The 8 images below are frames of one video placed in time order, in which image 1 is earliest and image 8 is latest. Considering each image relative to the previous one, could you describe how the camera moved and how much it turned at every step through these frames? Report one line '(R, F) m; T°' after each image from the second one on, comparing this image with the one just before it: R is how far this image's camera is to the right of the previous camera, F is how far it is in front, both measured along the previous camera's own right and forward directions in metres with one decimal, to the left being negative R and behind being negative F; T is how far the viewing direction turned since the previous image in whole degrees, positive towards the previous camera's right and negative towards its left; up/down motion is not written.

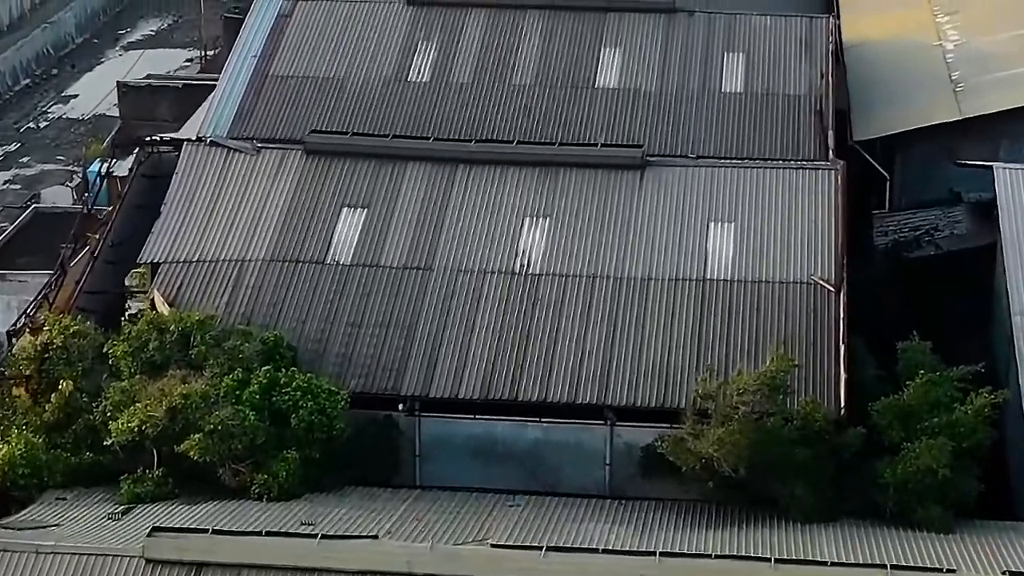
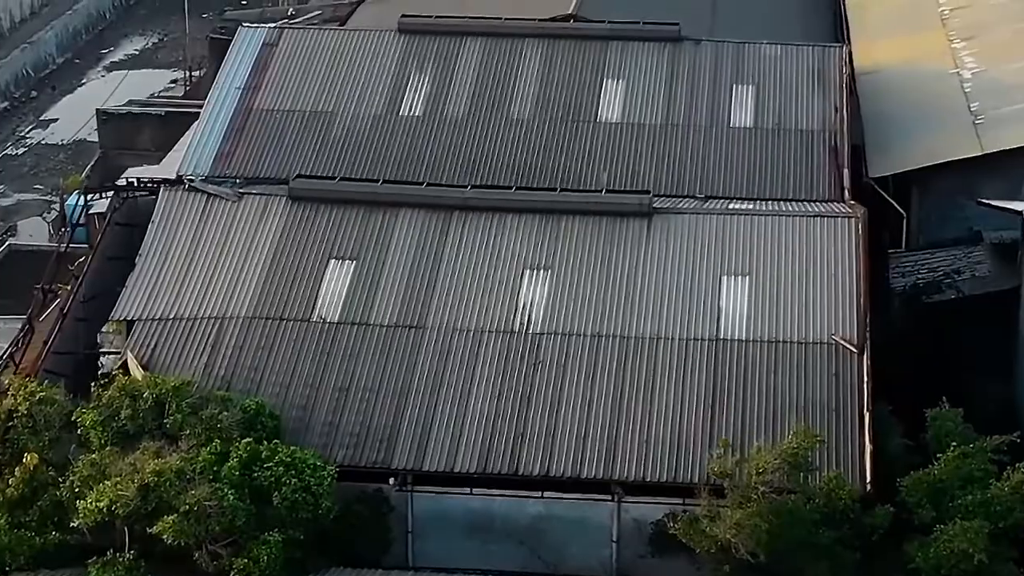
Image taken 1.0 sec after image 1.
(0.0, +1.3) m; 0°
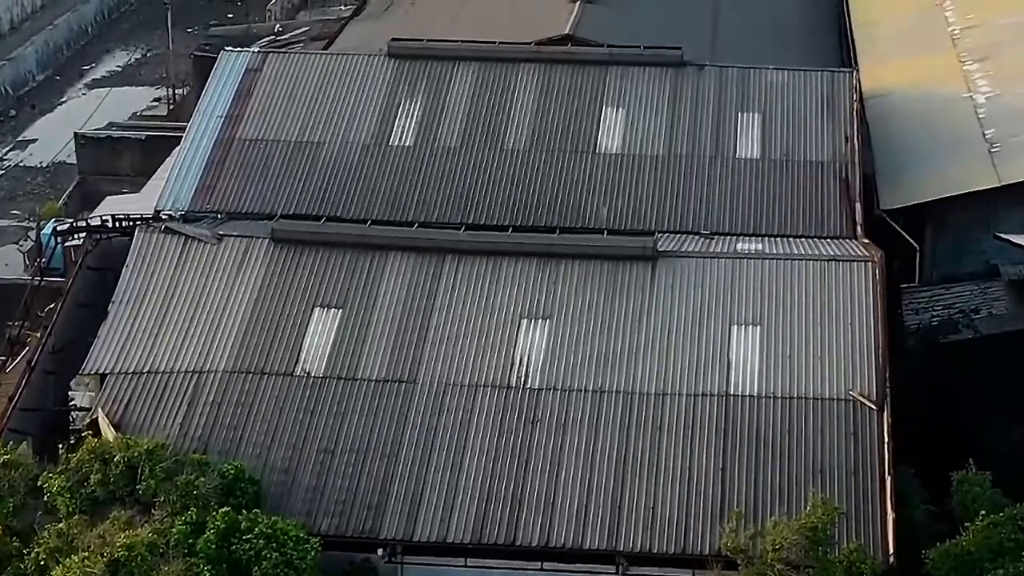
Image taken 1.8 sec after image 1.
(0.0, +1.2) m; 0°
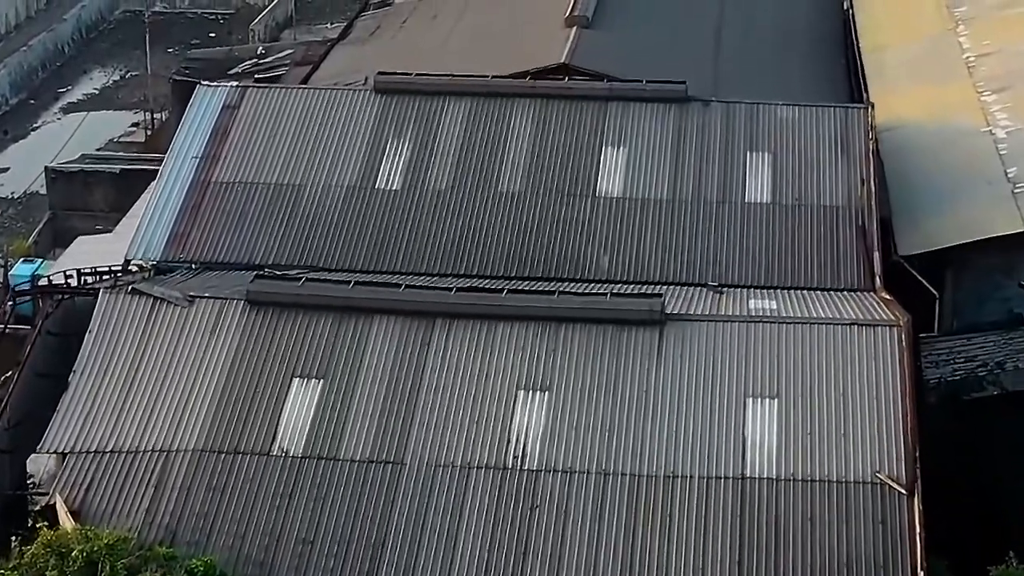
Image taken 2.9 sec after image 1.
(0.0, +1.5) m; 0°
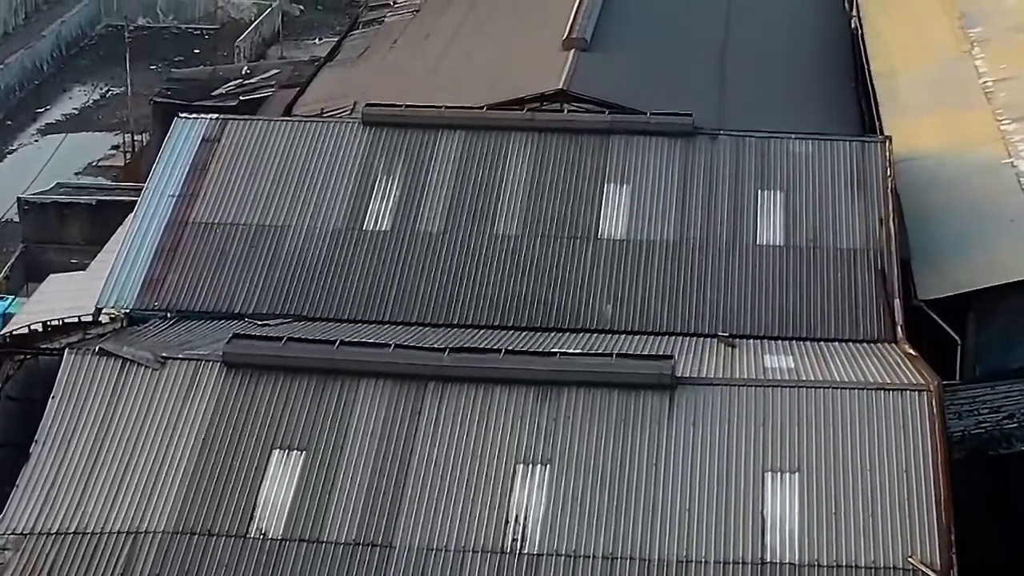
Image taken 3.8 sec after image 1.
(0.0, +1.3) m; 0°
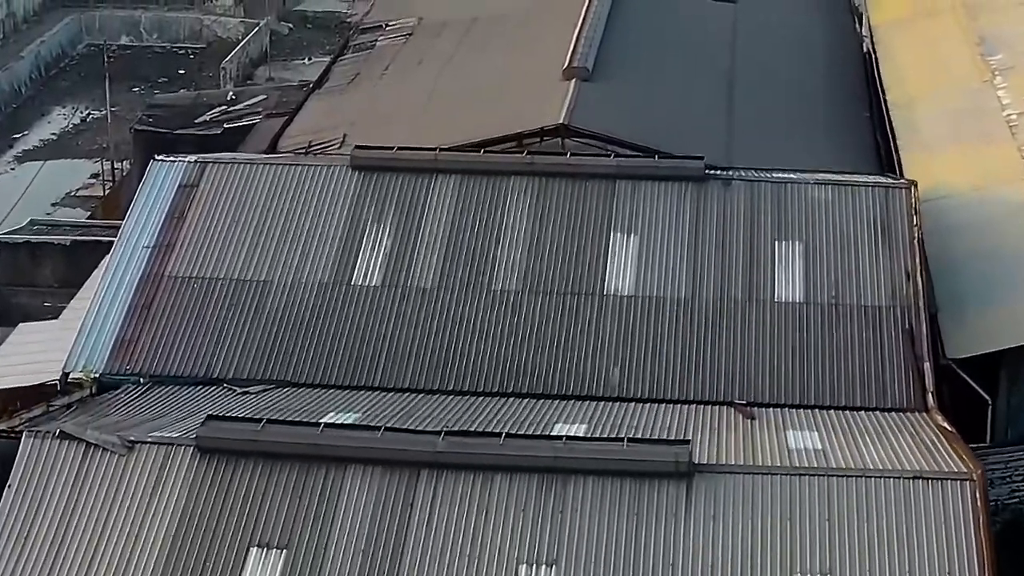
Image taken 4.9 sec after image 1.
(-0.1, +1.5) m; 0°
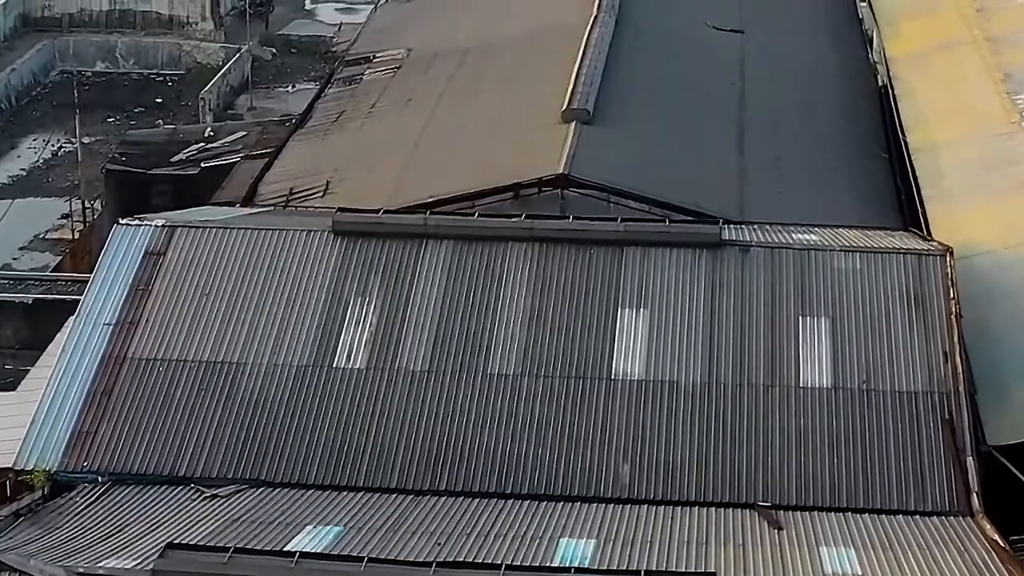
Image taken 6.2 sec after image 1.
(-0.1, +1.8) m; 0°
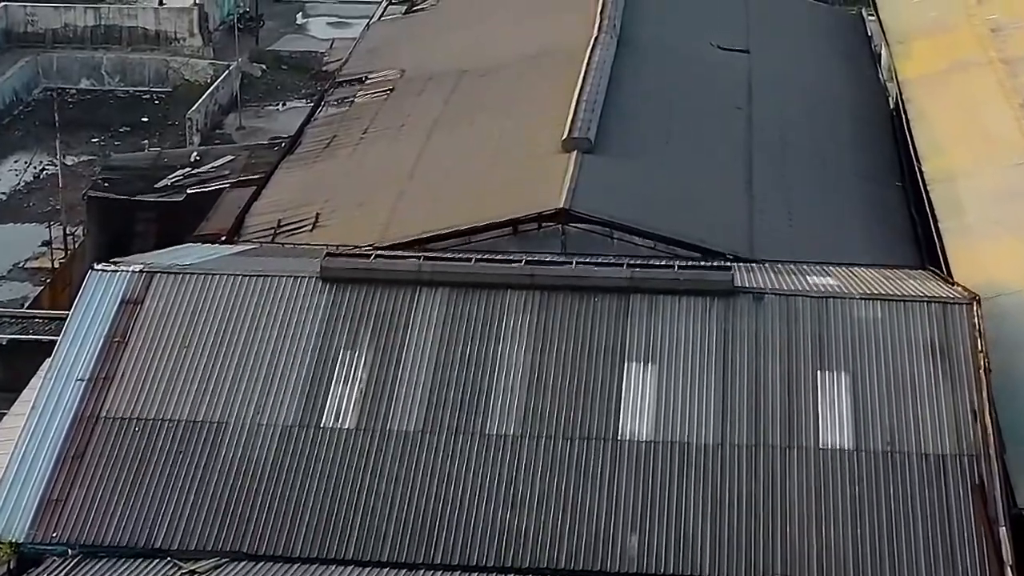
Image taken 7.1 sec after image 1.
(0.0, +1.1) m; 0°
